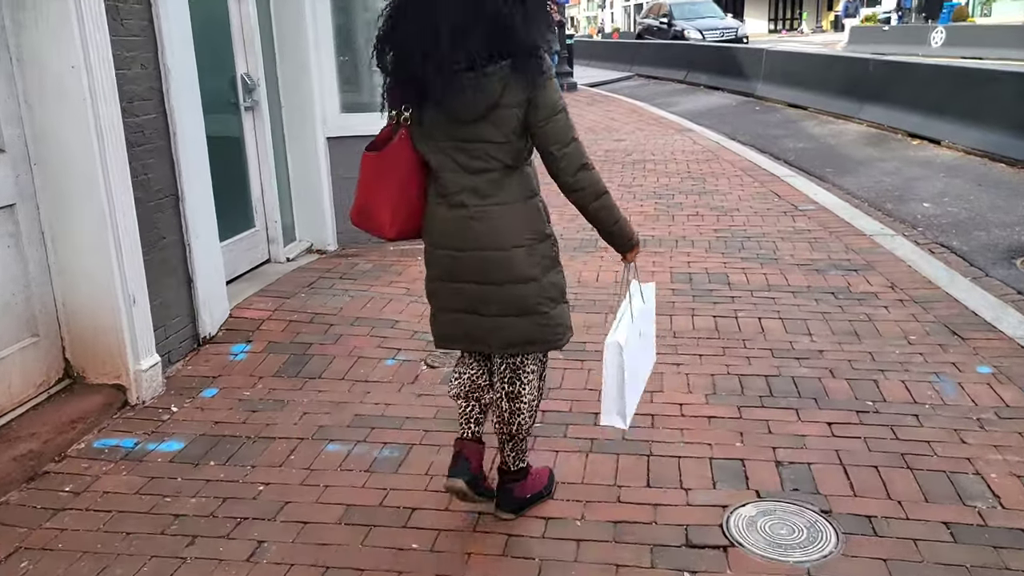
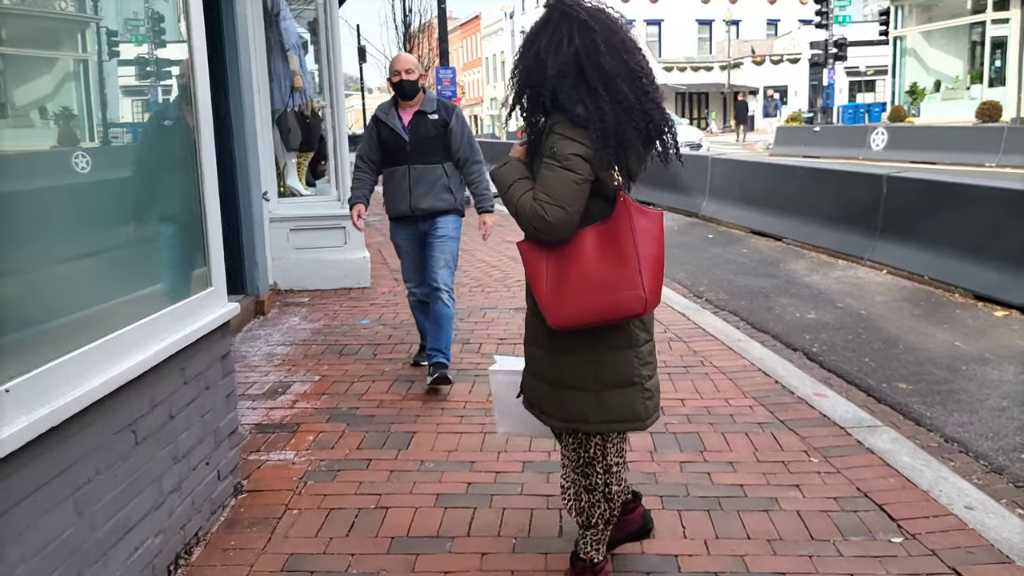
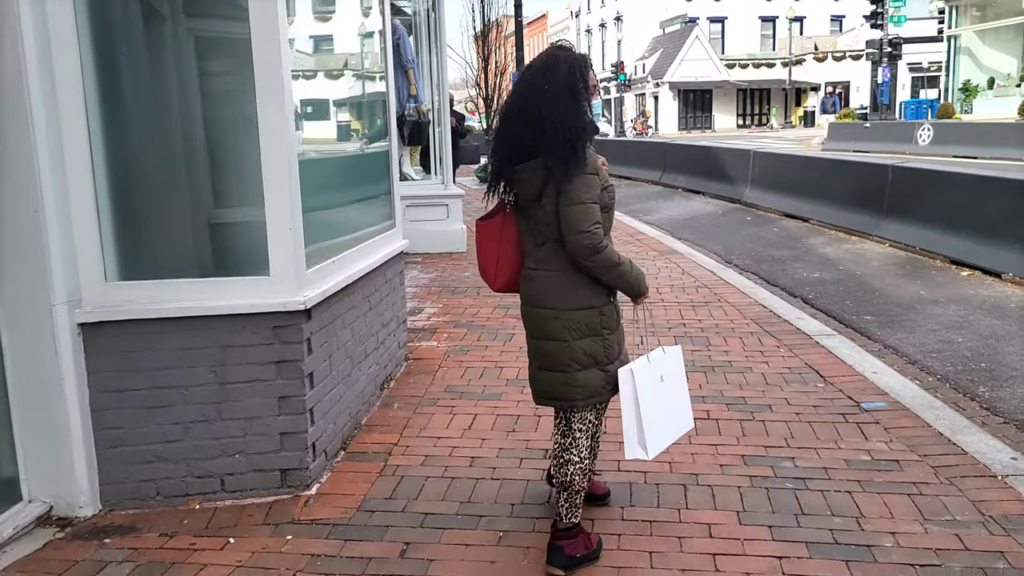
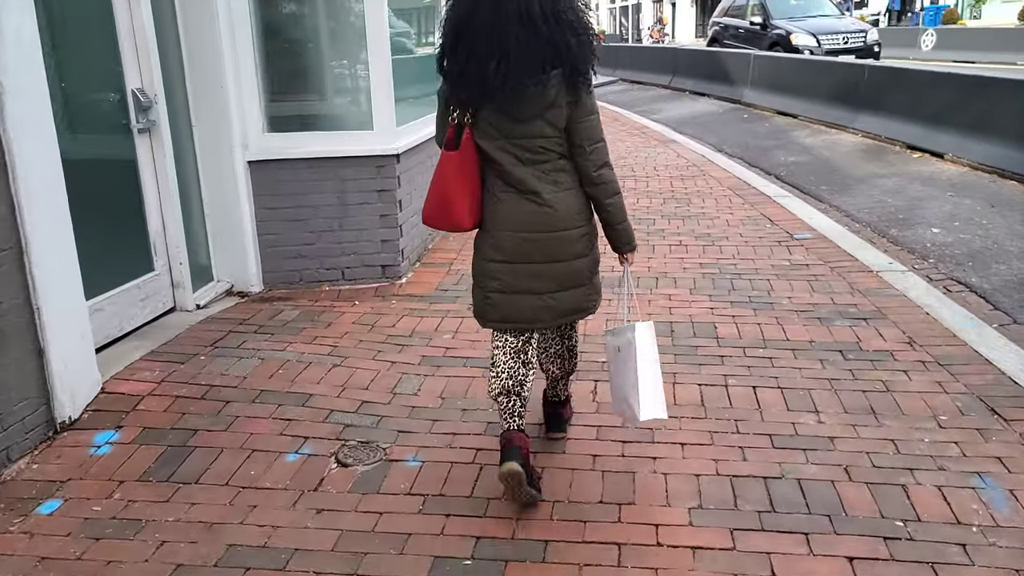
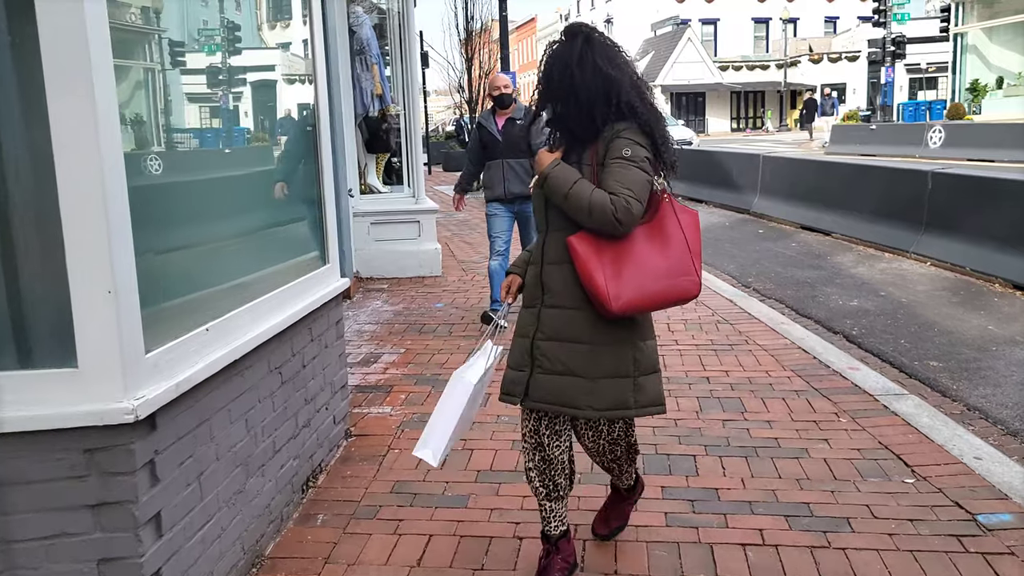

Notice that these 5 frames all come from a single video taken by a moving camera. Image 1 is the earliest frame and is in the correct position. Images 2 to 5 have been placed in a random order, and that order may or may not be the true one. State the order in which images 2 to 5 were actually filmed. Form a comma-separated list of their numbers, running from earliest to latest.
4, 3, 5, 2
